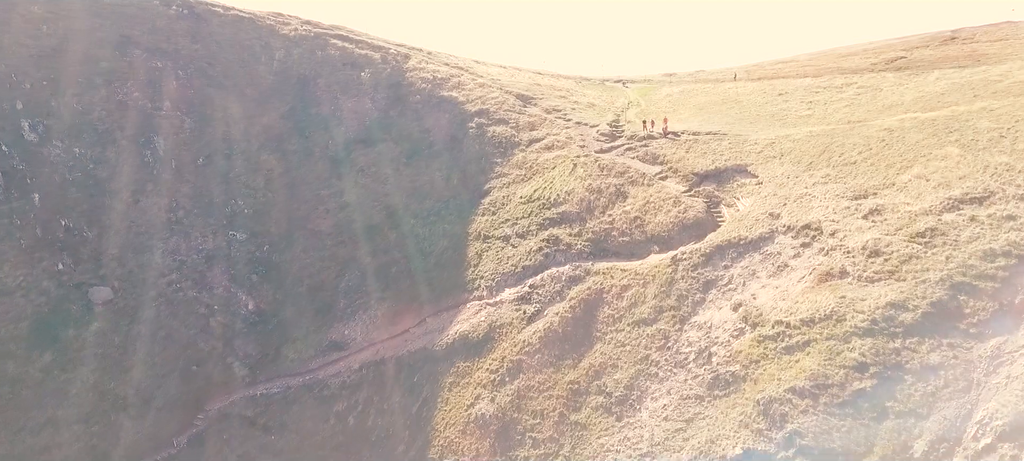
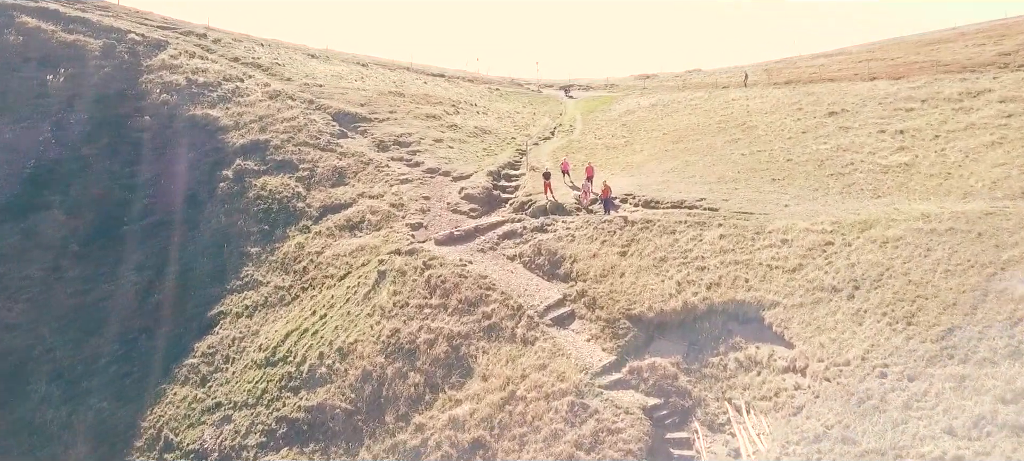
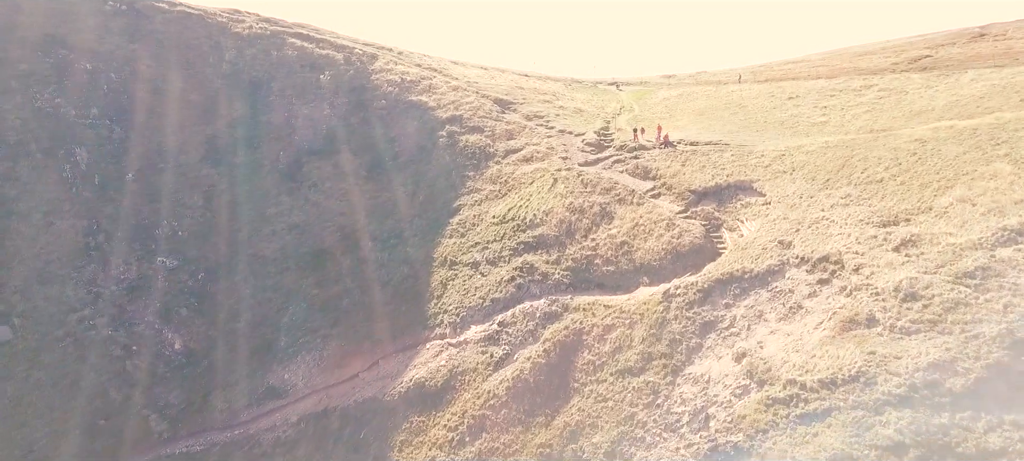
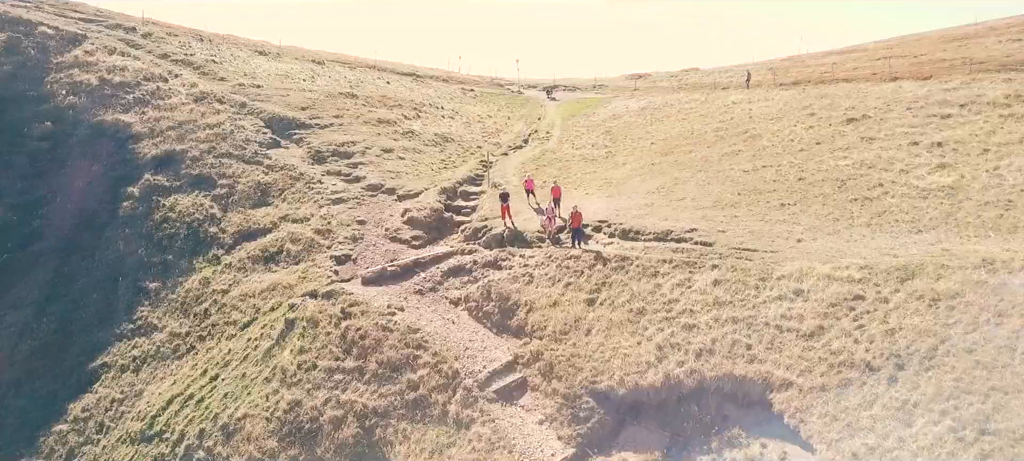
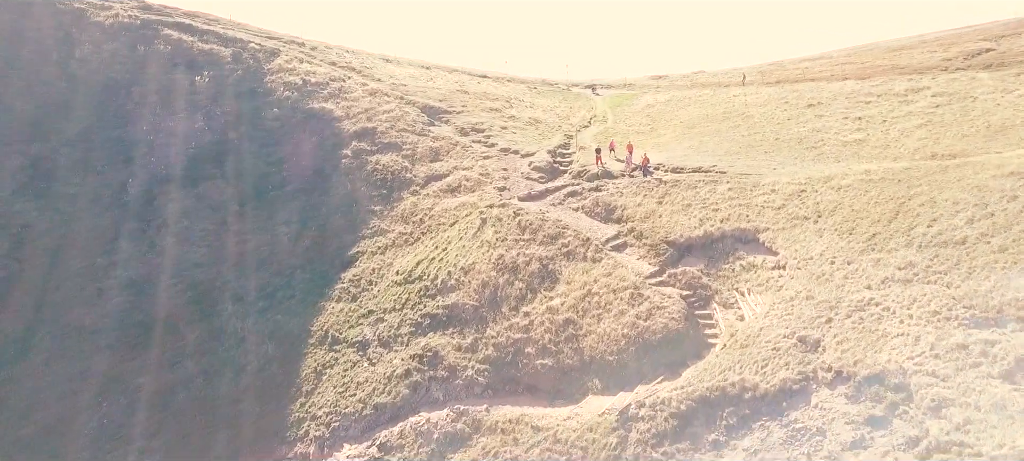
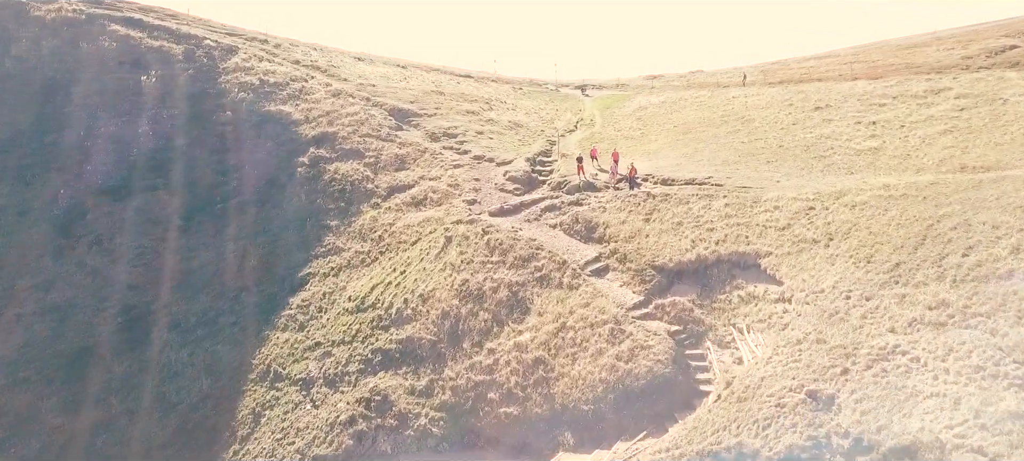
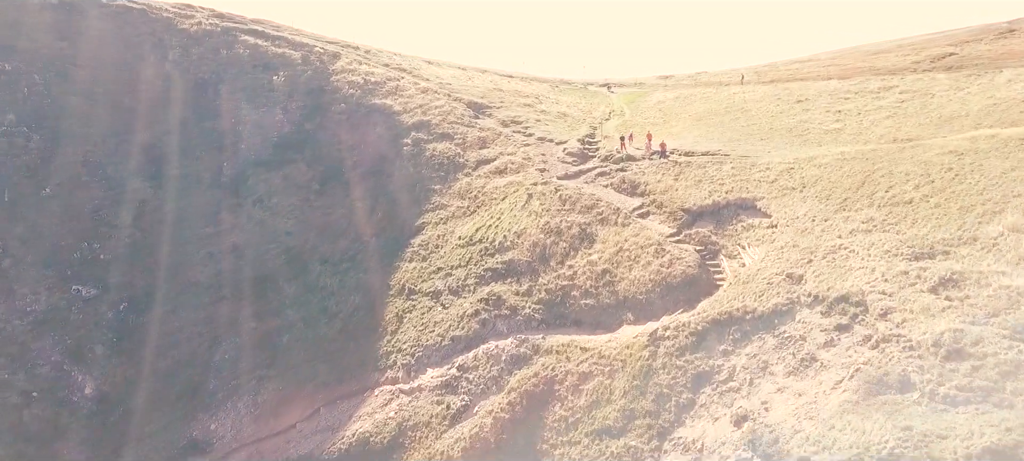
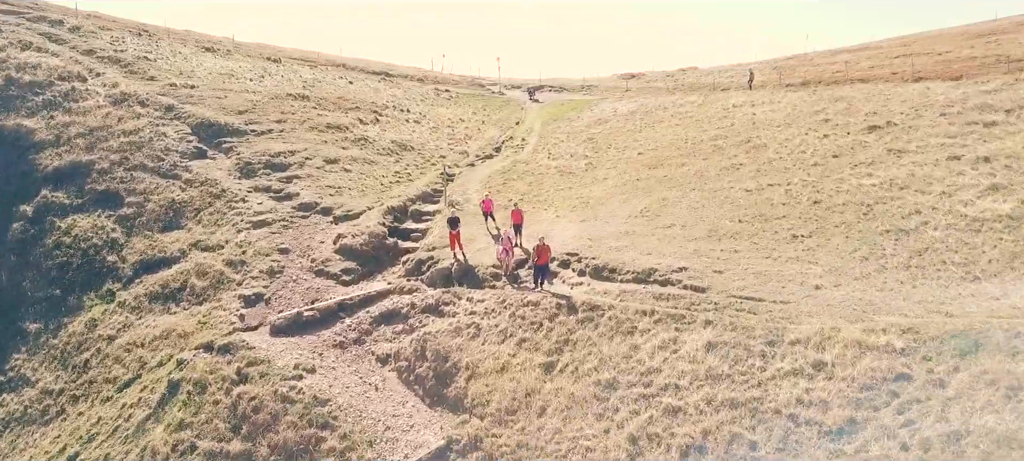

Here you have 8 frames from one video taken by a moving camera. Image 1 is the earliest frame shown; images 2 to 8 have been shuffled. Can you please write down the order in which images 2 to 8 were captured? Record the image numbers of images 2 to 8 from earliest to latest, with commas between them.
3, 7, 5, 6, 2, 4, 8
